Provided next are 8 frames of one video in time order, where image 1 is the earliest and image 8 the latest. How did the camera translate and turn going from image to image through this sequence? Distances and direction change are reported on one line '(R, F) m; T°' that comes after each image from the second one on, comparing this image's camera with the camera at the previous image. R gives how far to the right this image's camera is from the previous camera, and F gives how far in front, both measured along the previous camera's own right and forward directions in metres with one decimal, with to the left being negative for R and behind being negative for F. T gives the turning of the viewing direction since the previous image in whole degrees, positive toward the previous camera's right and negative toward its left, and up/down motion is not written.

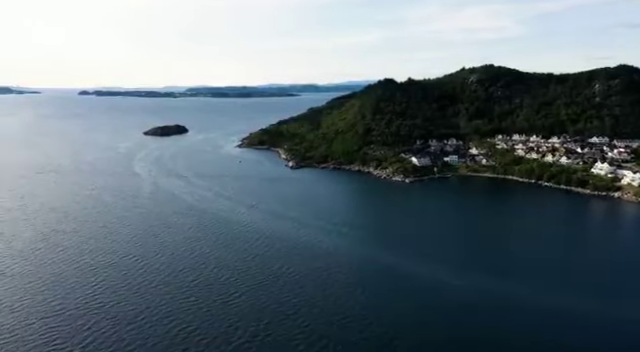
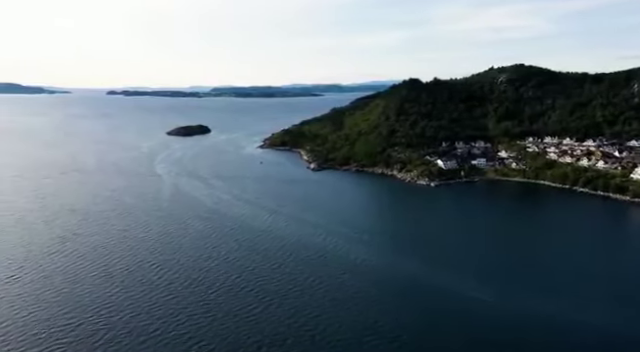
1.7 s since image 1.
(0.0, +1.0) m; -3°
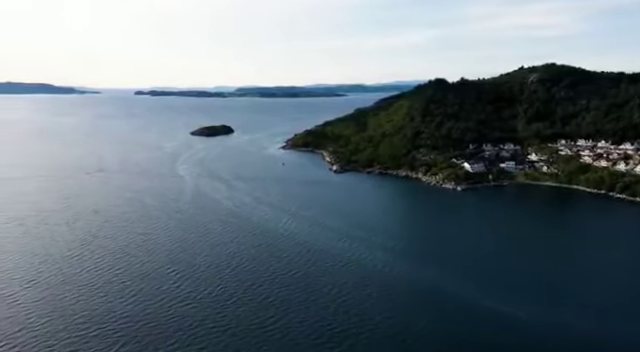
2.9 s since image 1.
(0.0, +0.8) m; -3°
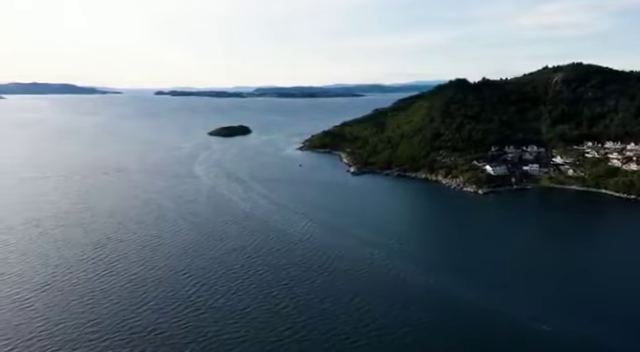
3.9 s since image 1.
(0.0, +0.6) m; -2°
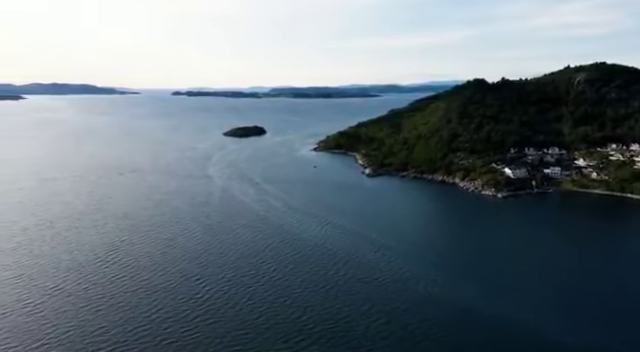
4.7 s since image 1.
(0.0, +0.6) m; -2°
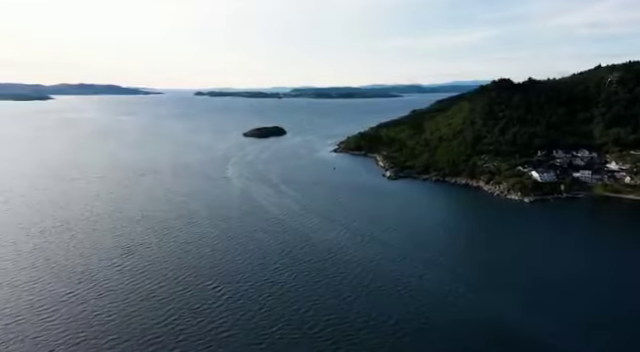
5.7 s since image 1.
(+0.1, +0.7) m; -3°
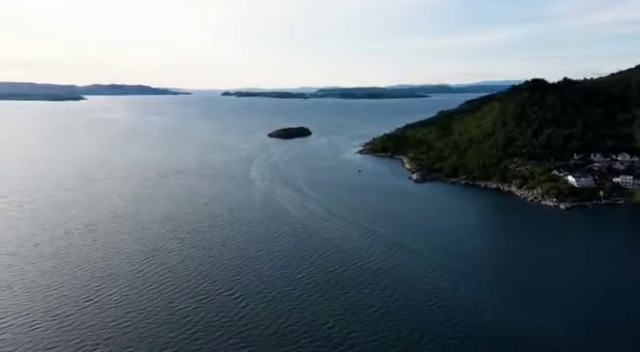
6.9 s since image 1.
(+0.1, +0.9) m; -3°
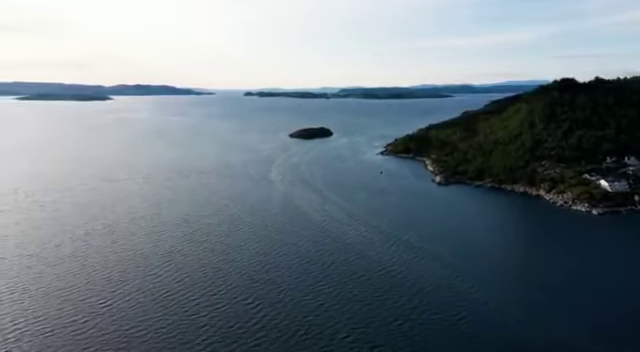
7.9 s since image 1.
(0.0, +0.6) m; -3°
